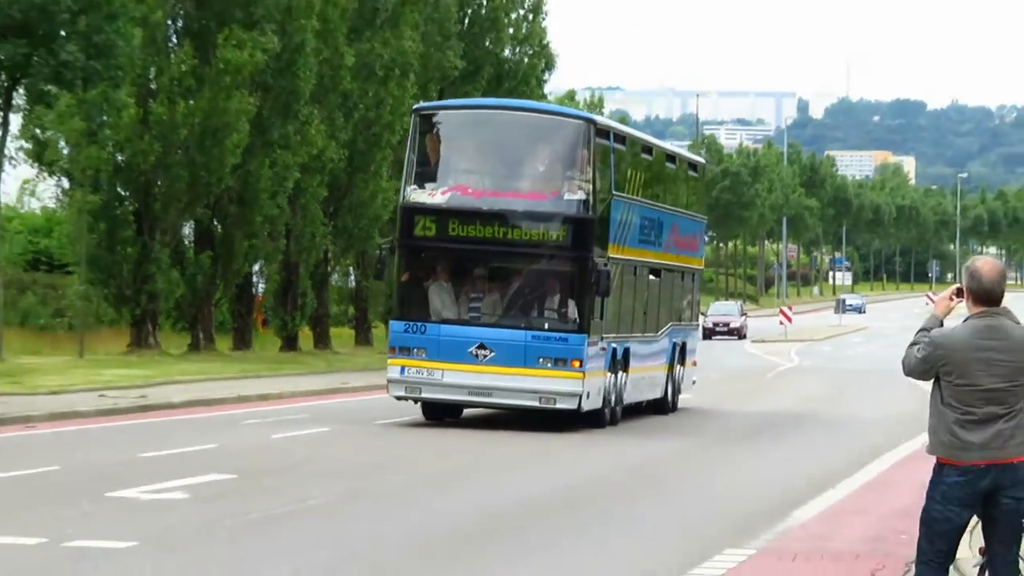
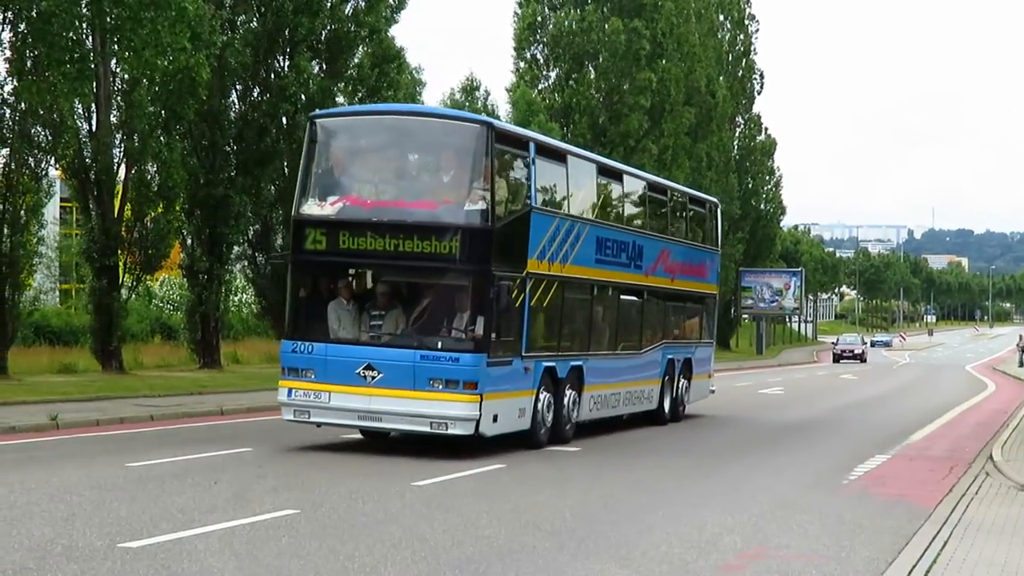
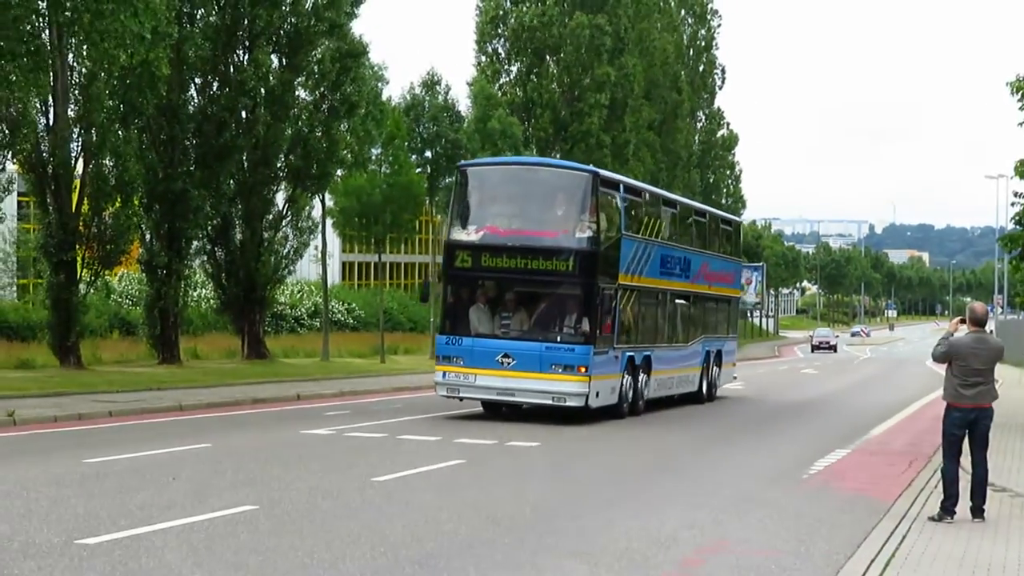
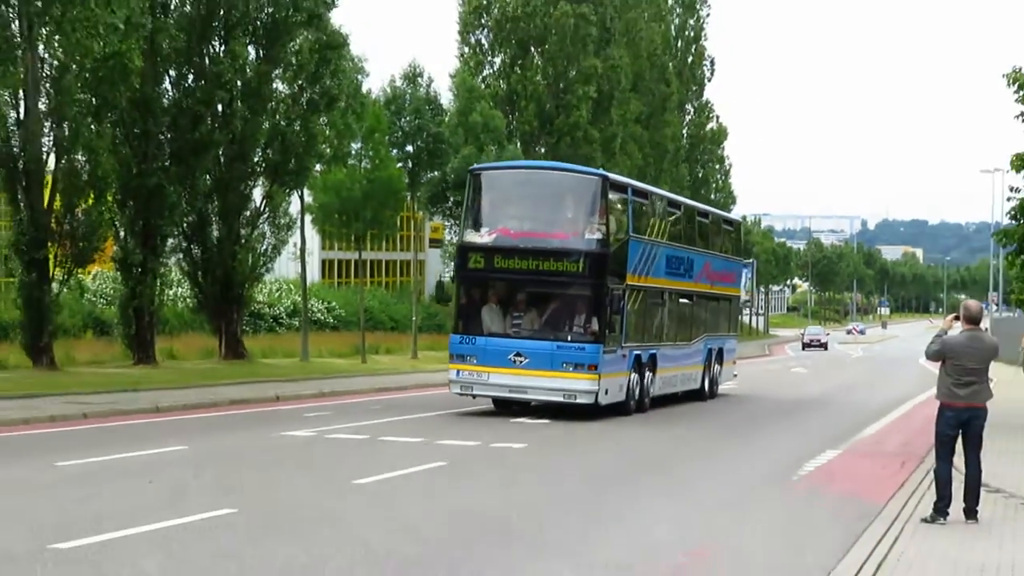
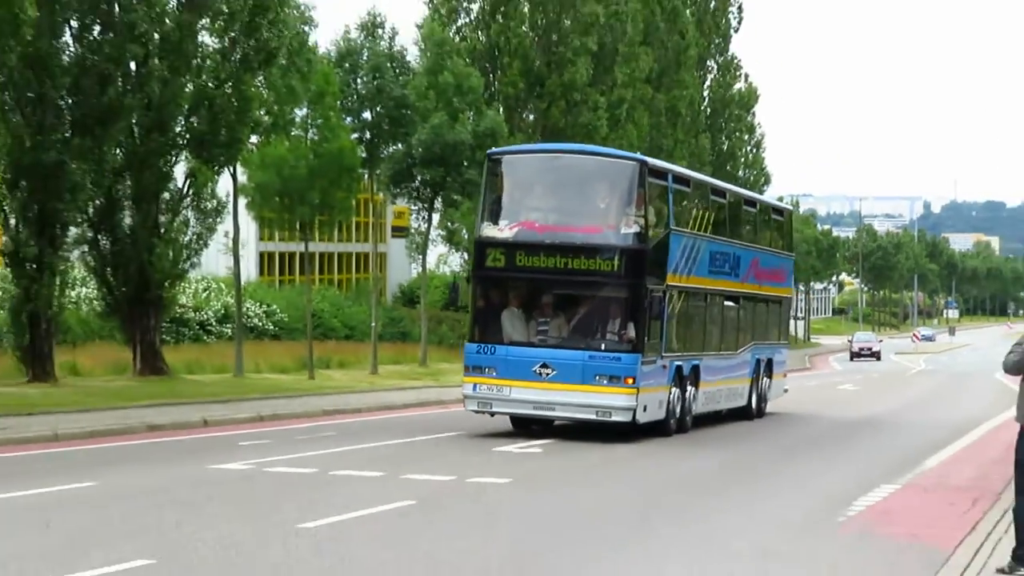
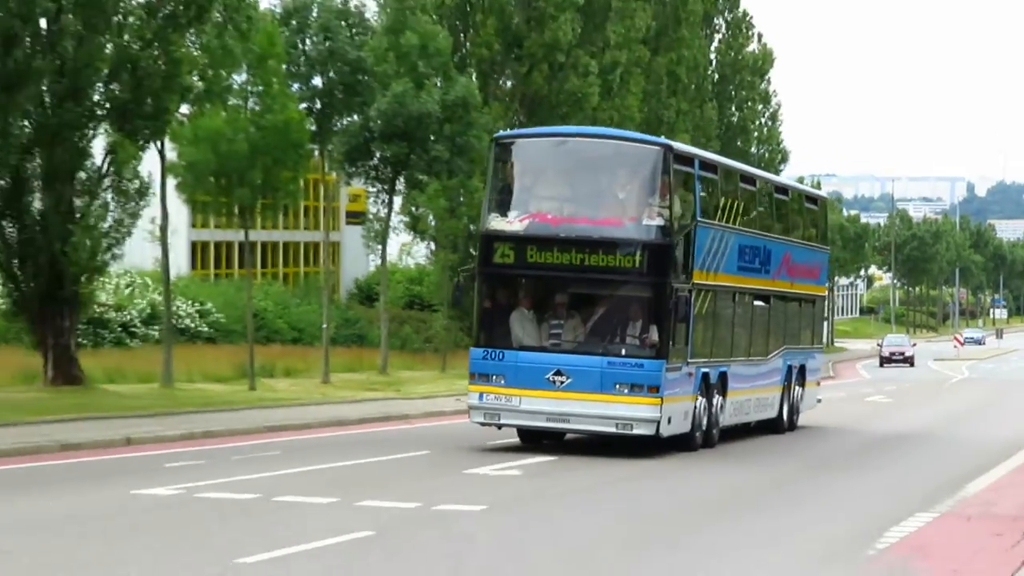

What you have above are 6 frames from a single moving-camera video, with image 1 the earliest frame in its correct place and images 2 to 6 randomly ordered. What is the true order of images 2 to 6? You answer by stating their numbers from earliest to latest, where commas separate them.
6, 5, 4, 3, 2
